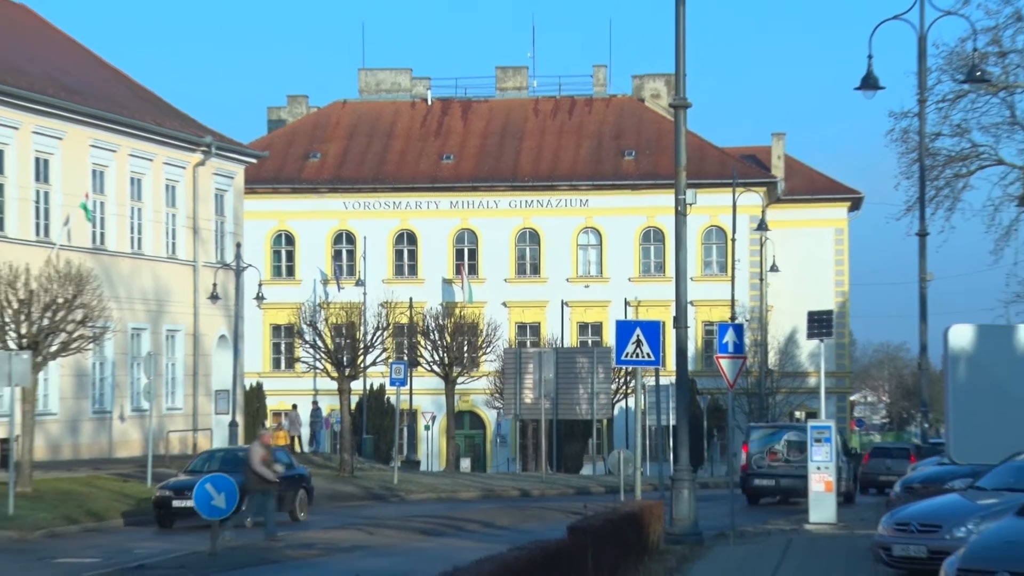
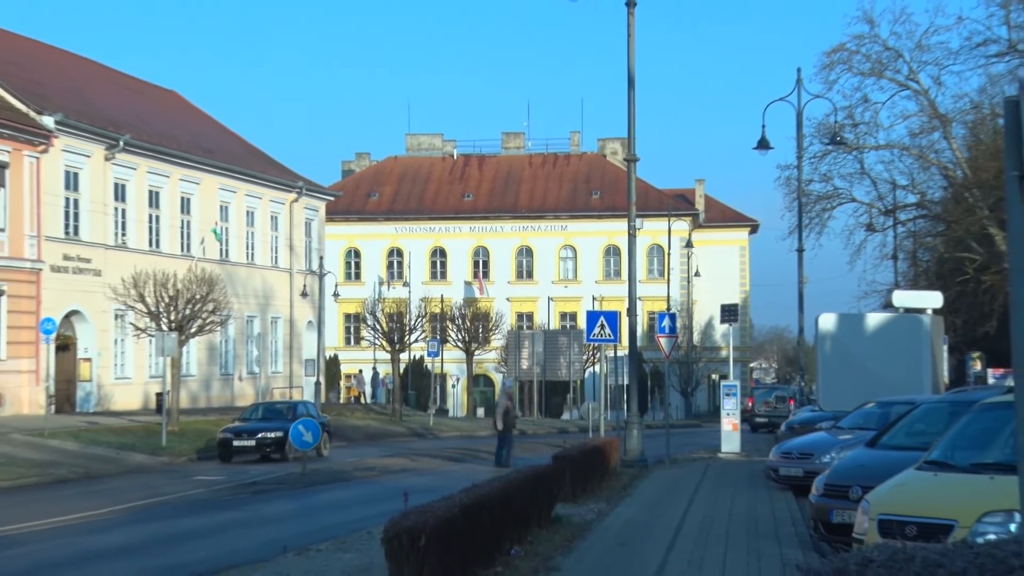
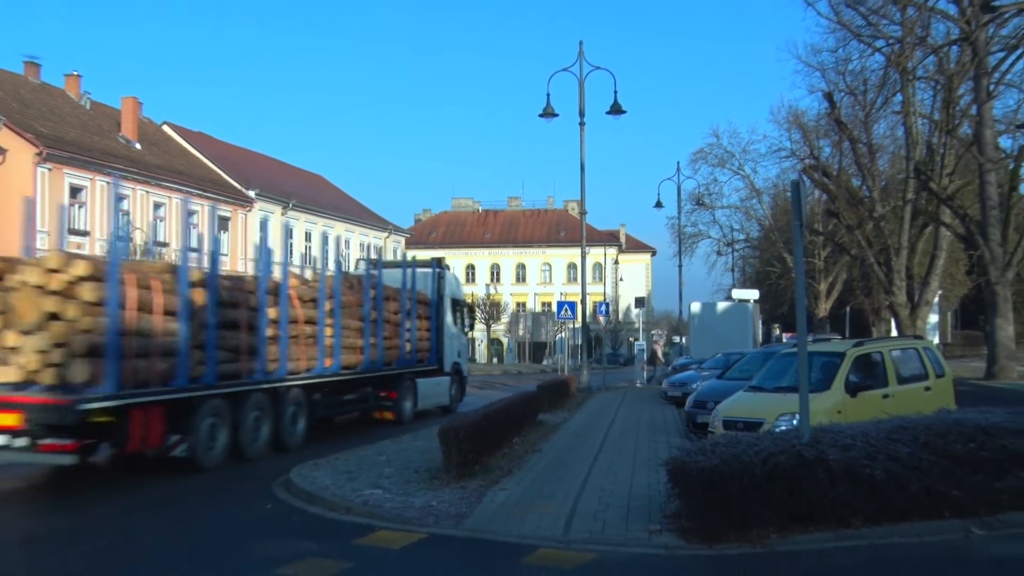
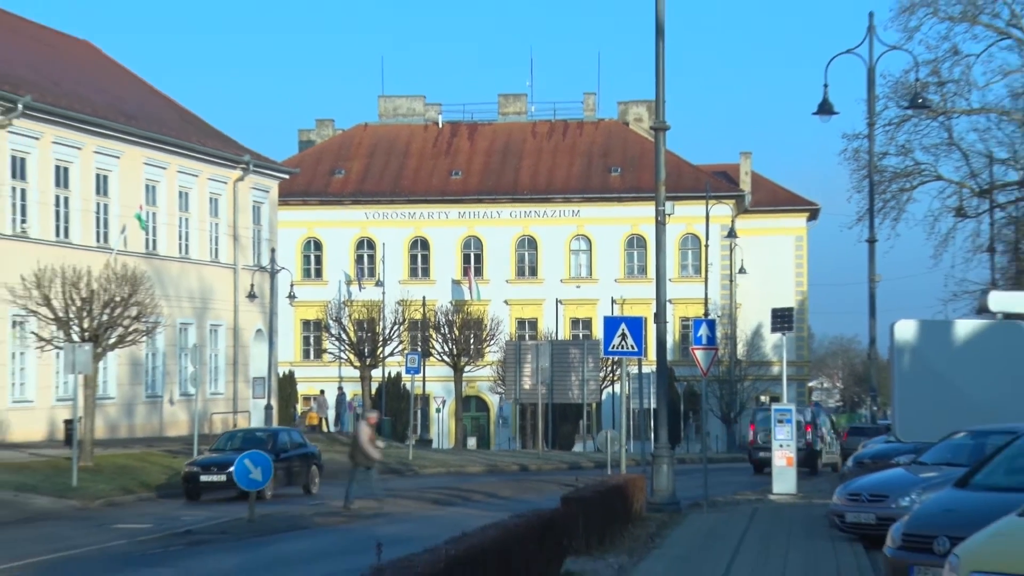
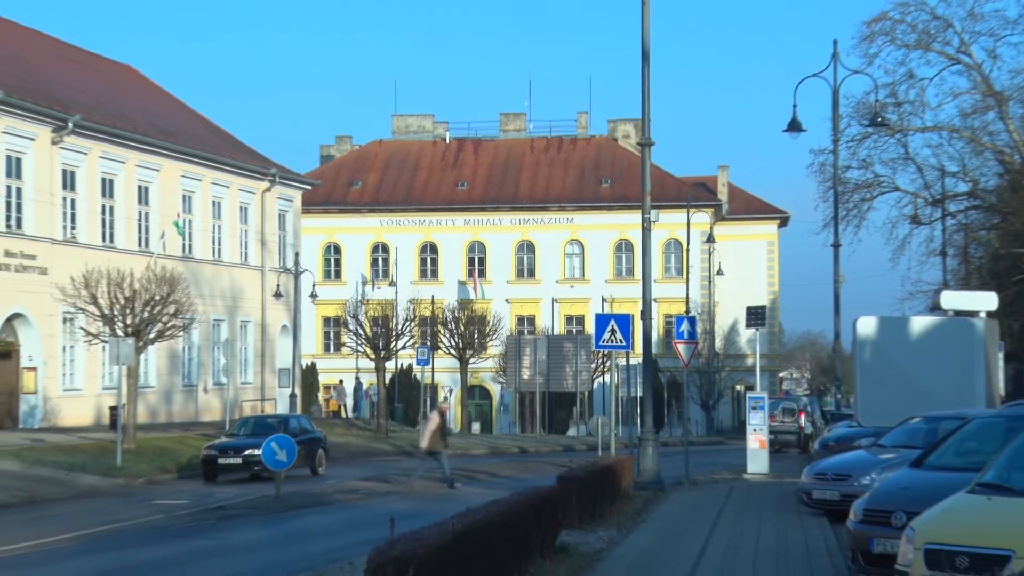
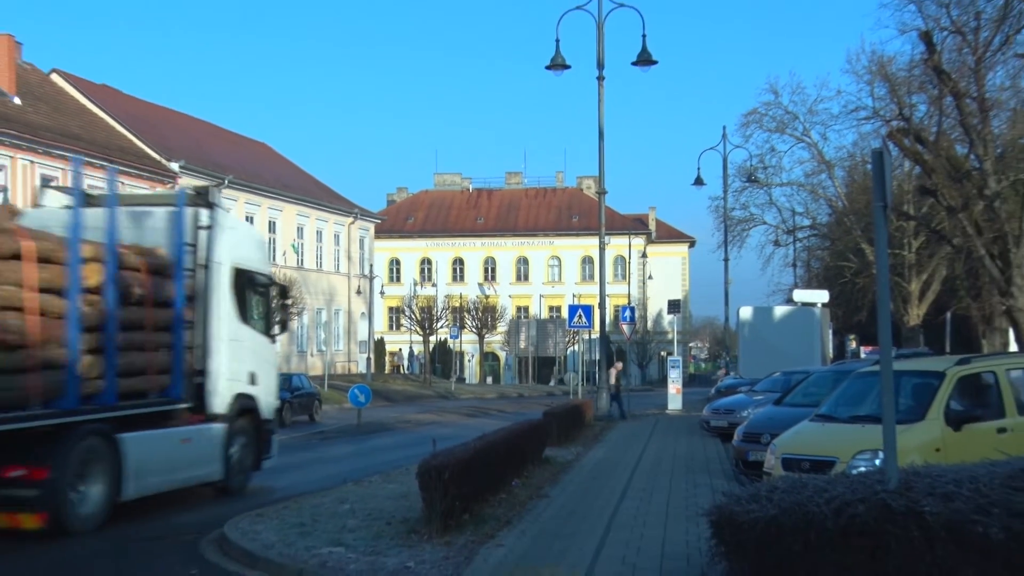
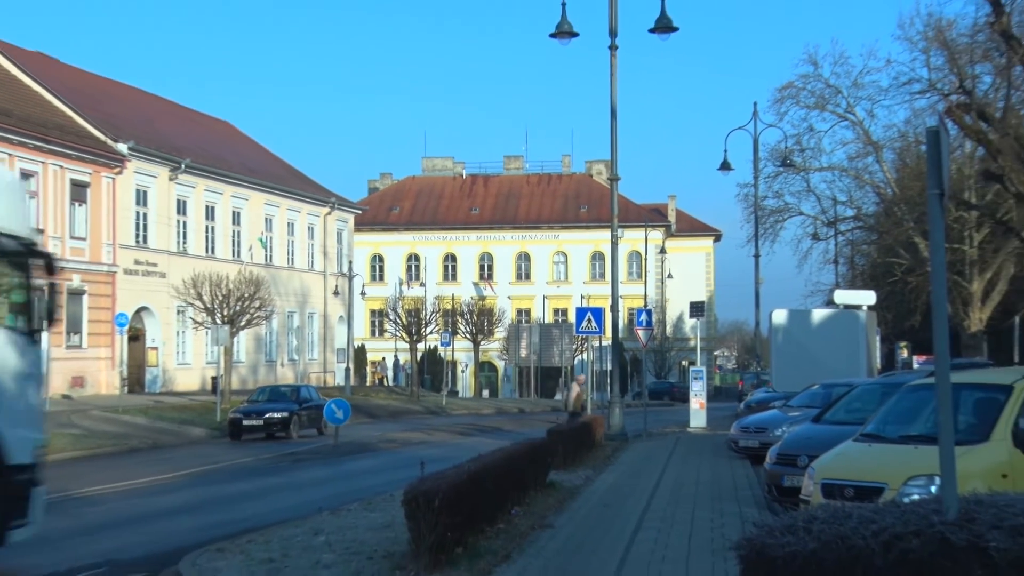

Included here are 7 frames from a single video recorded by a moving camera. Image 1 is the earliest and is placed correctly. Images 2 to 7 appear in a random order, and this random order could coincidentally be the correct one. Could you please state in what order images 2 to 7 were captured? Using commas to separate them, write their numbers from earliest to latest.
4, 5, 2, 7, 6, 3
